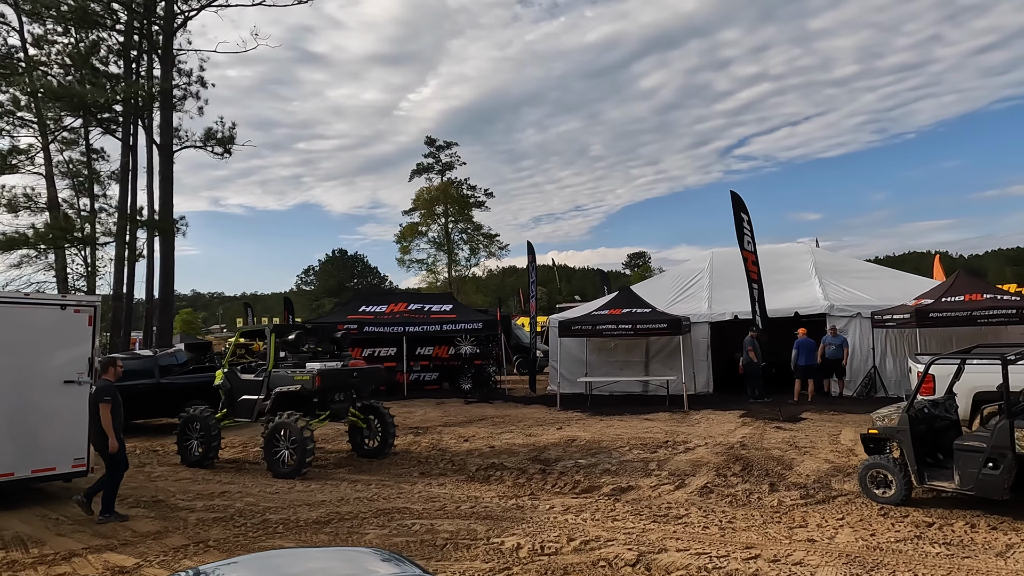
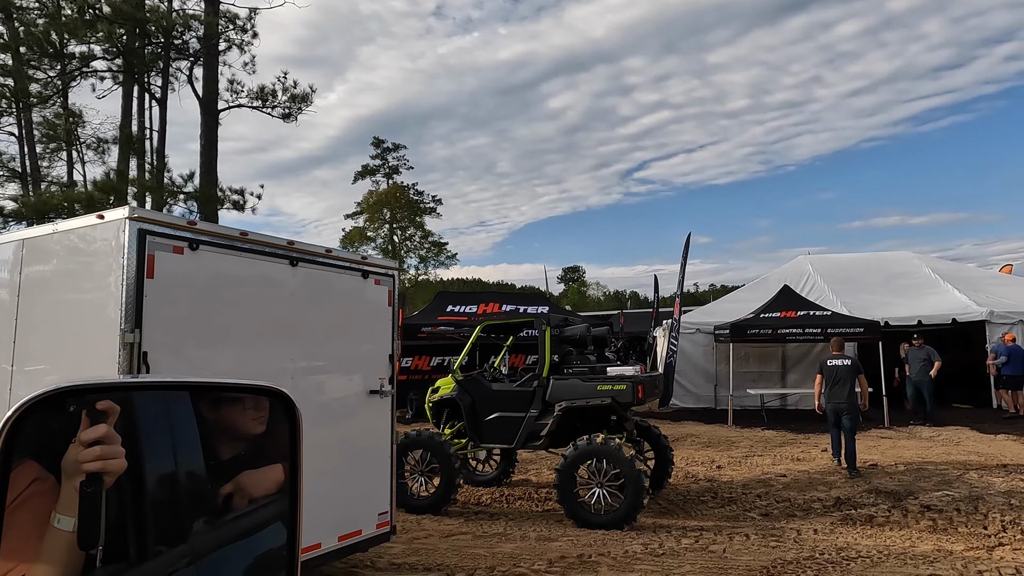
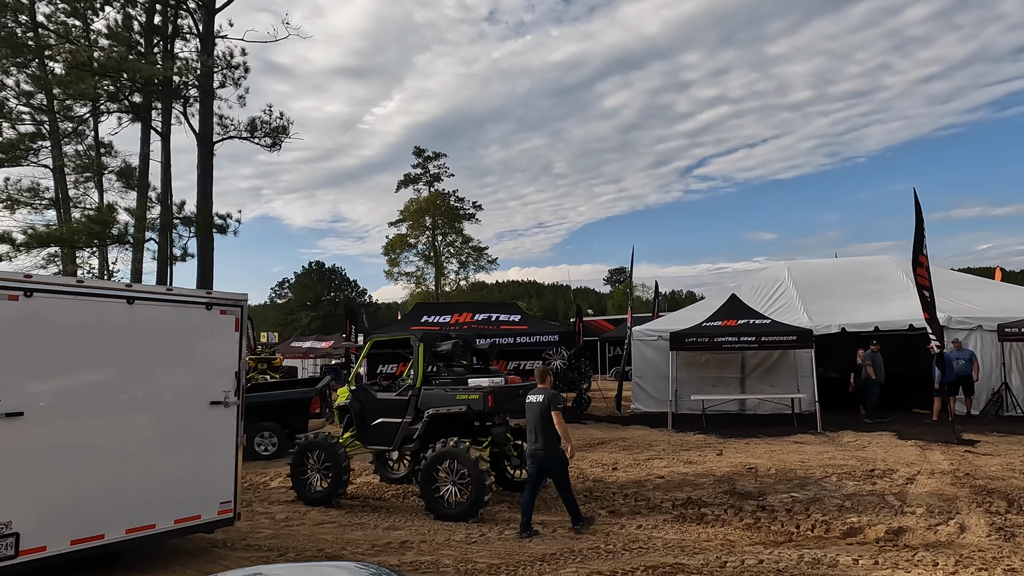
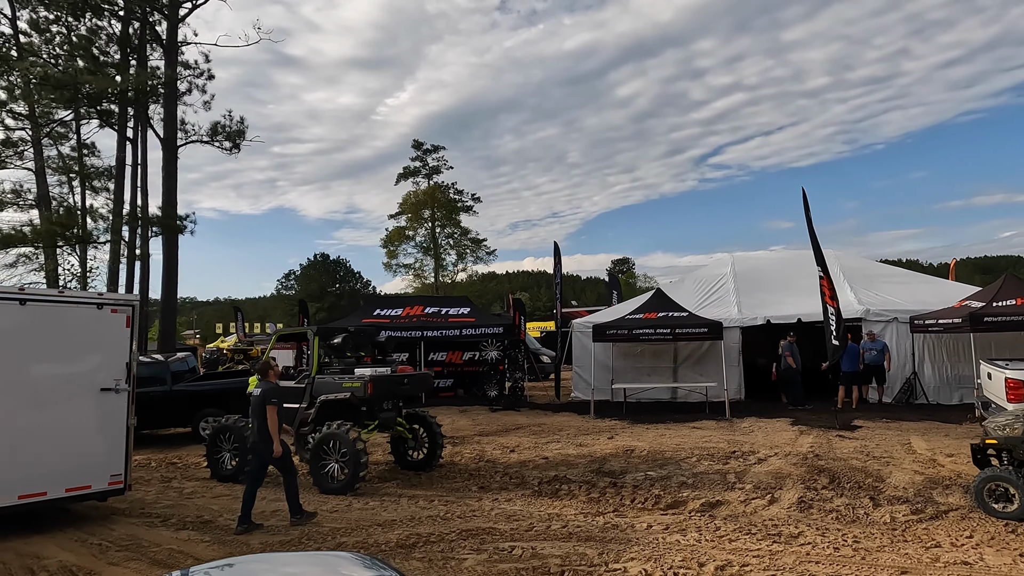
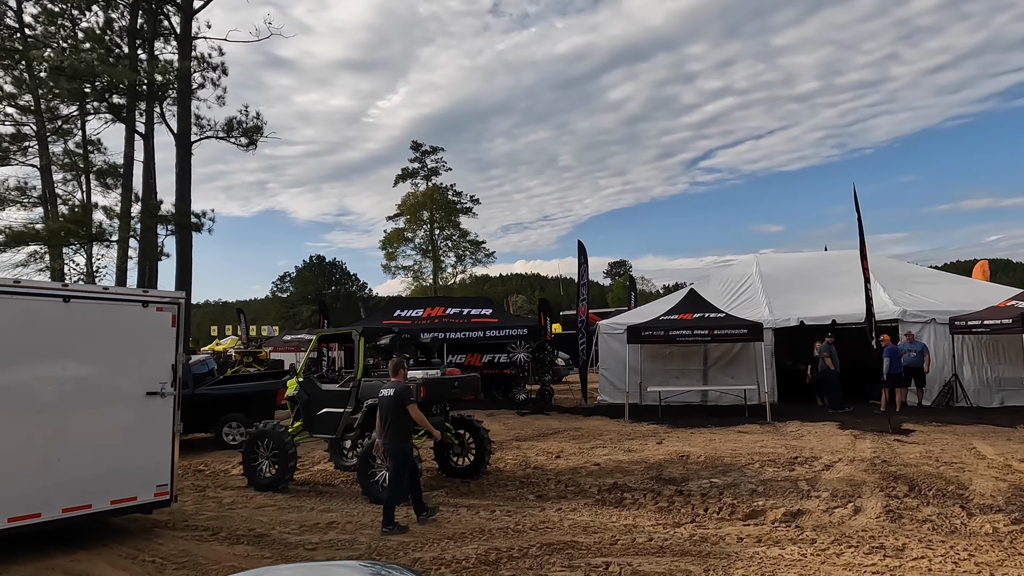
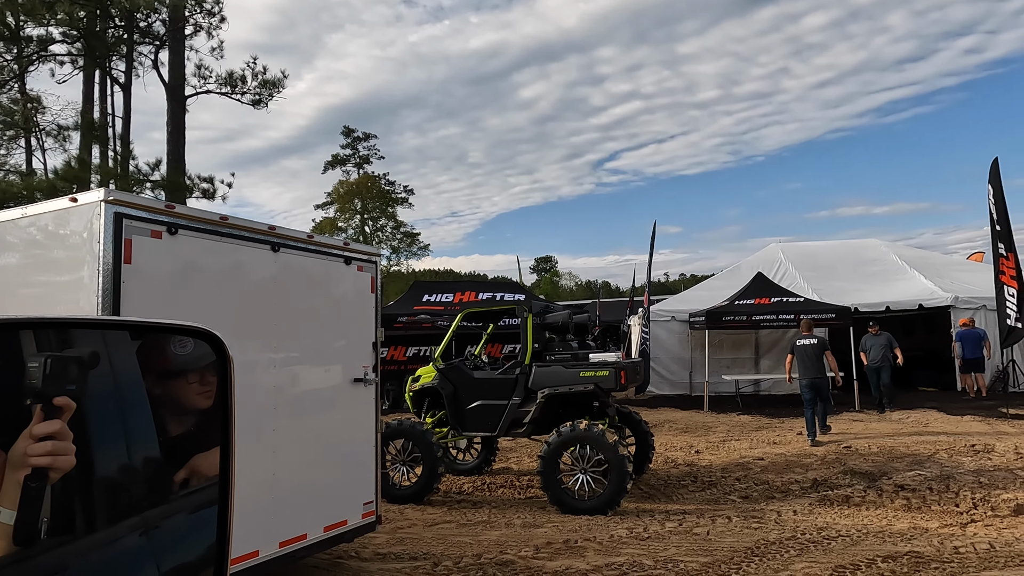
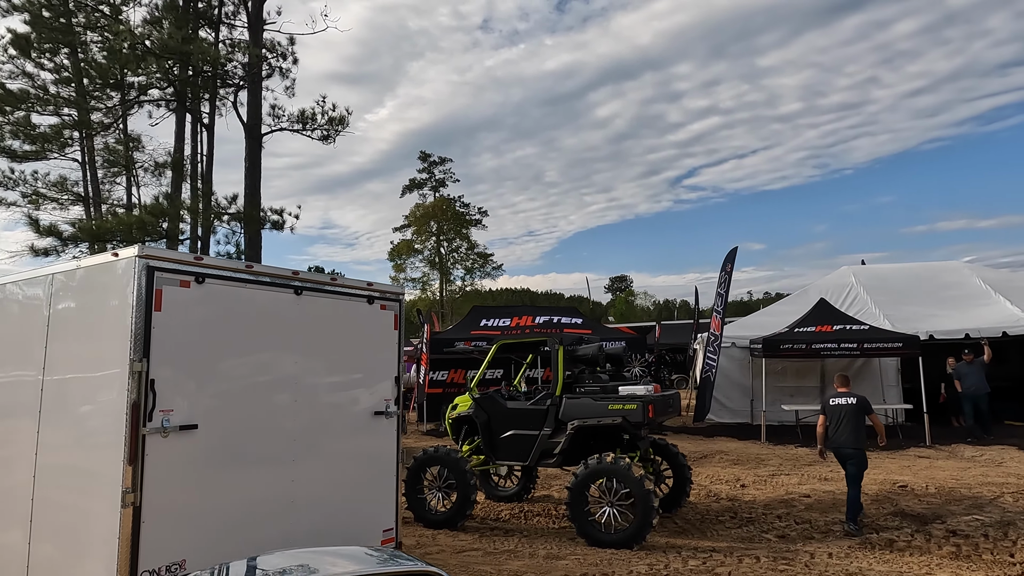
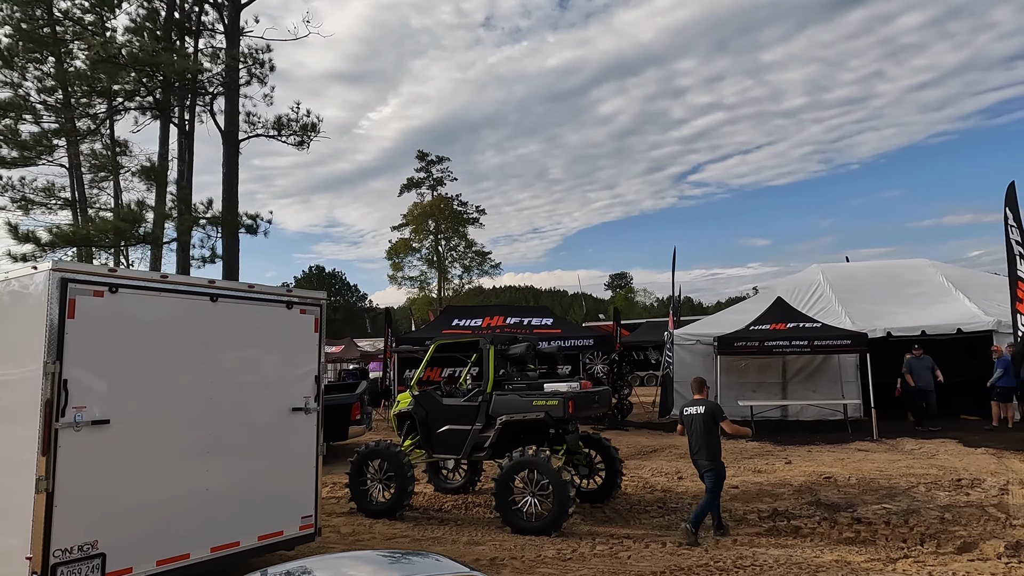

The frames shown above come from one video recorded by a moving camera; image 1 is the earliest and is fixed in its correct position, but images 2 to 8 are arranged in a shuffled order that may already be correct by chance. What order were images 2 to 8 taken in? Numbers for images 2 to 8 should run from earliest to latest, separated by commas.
4, 5, 3, 8, 7, 2, 6
